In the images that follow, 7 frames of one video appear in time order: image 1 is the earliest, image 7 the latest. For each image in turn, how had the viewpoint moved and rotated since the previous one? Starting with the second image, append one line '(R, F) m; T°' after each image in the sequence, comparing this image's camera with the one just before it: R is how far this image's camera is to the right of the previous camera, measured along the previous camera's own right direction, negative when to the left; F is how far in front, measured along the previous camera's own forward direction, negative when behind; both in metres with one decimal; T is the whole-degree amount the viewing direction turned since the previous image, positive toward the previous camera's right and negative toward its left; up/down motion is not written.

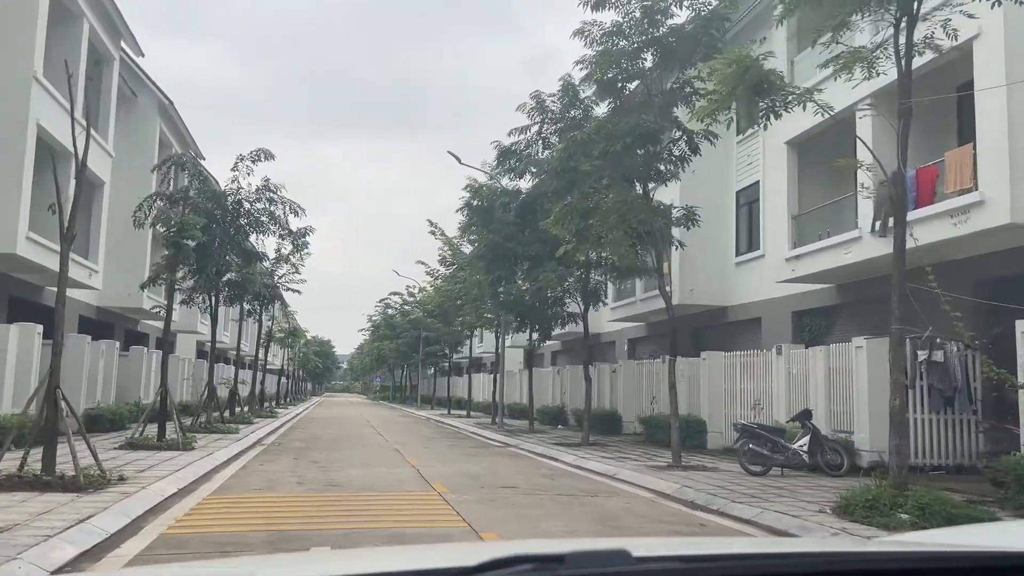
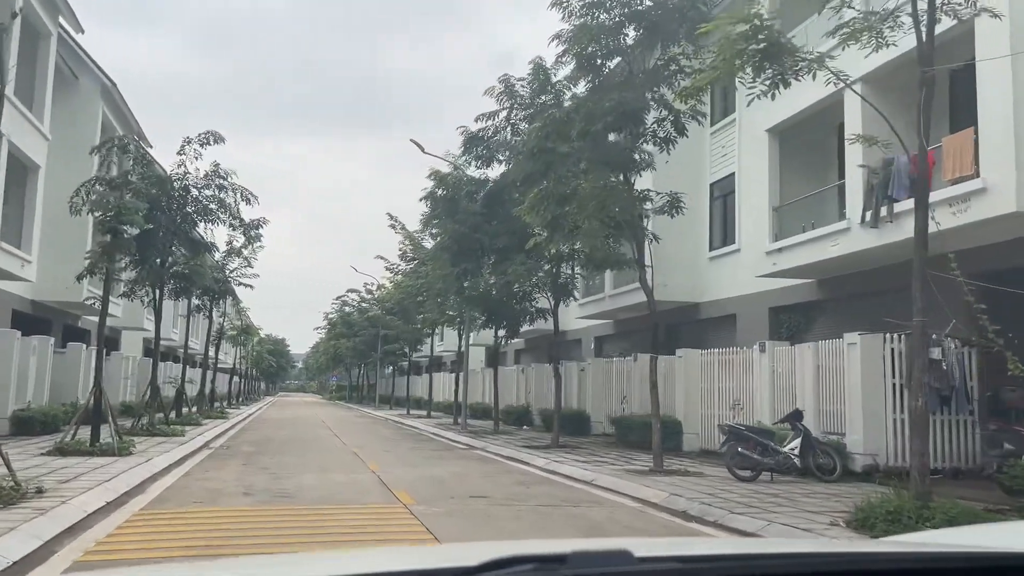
(-0.2, +1.2) m; +3°
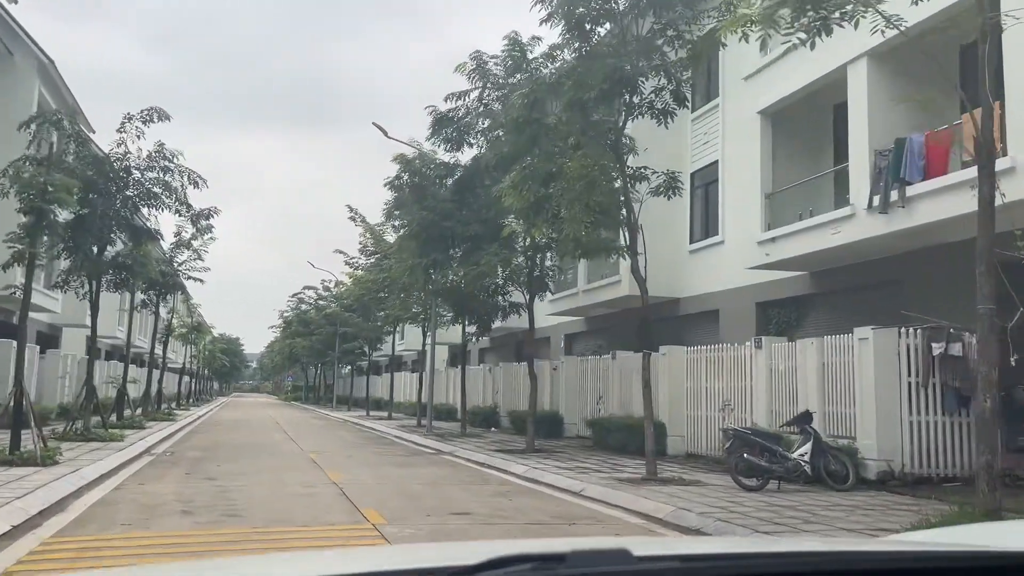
(-0.3, +1.5) m; +3°
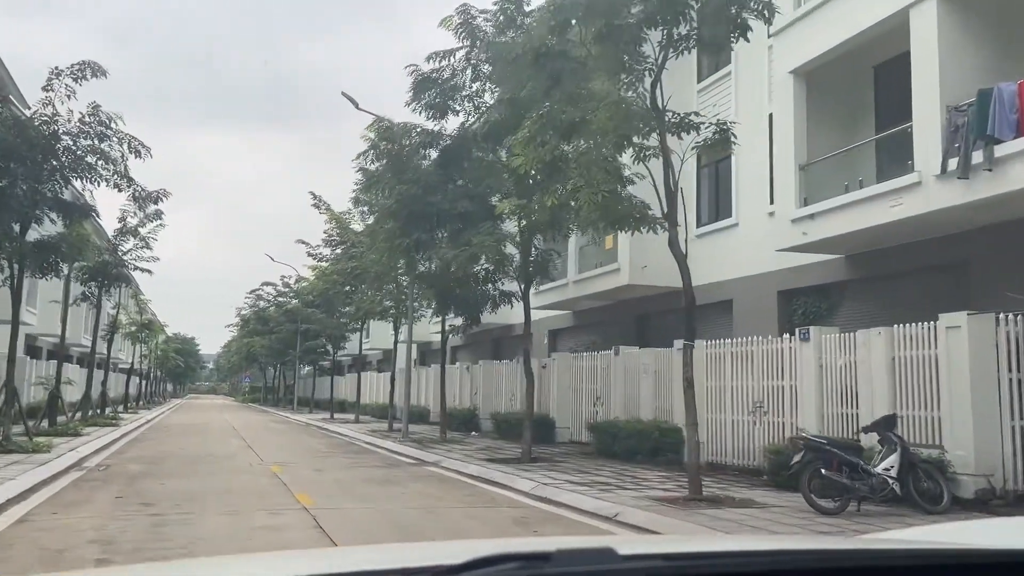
(-0.7, +2.5) m; +3°
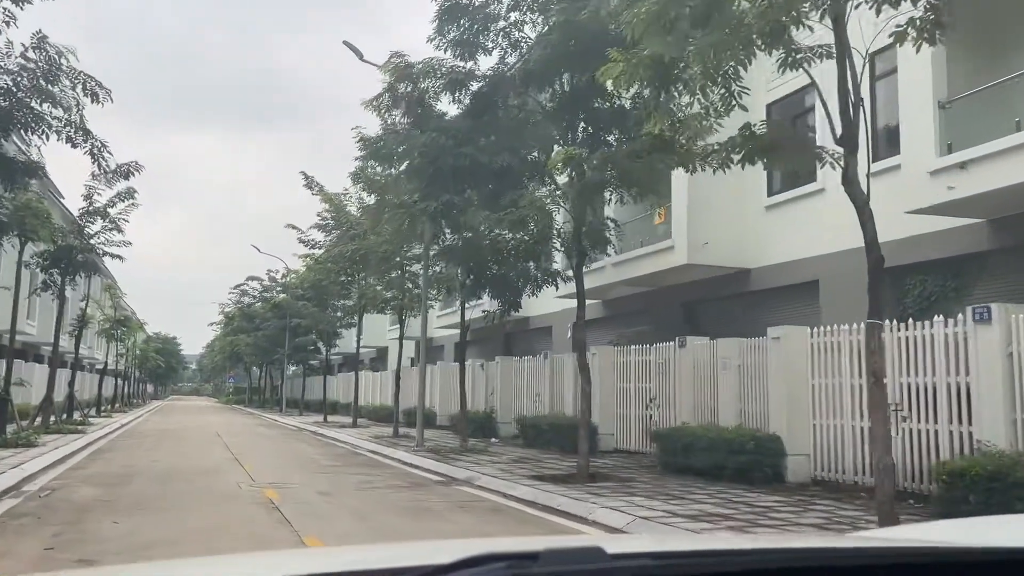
(-1.1, +3.4) m; +1°
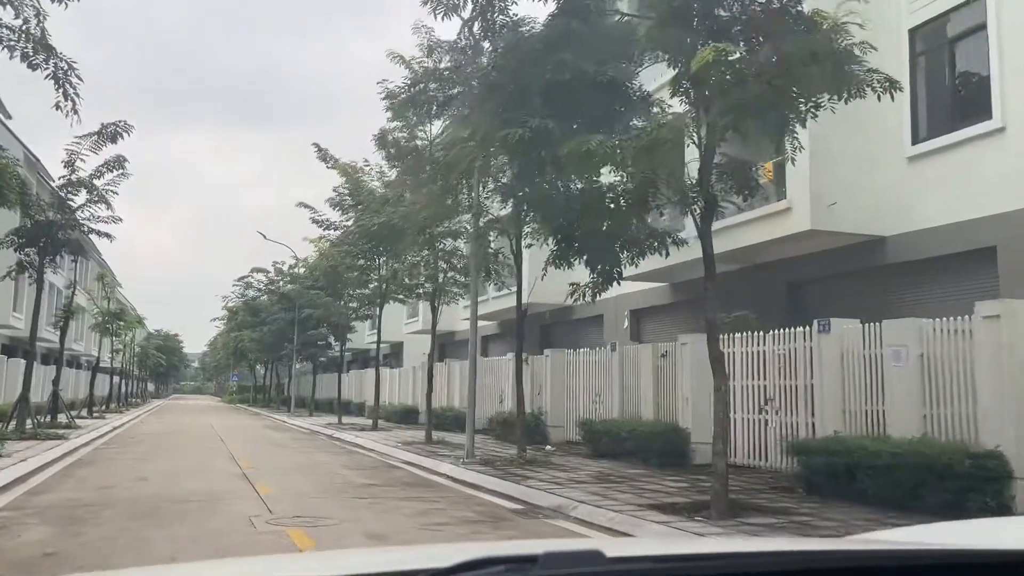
(-1.3, +3.6) m; 0°
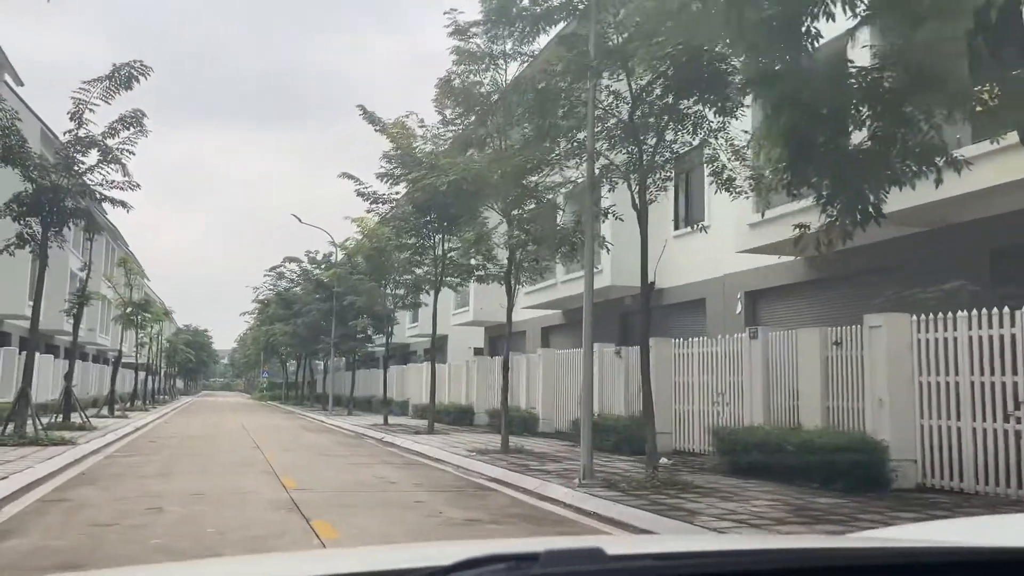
(-1.5, +3.8) m; -2°
